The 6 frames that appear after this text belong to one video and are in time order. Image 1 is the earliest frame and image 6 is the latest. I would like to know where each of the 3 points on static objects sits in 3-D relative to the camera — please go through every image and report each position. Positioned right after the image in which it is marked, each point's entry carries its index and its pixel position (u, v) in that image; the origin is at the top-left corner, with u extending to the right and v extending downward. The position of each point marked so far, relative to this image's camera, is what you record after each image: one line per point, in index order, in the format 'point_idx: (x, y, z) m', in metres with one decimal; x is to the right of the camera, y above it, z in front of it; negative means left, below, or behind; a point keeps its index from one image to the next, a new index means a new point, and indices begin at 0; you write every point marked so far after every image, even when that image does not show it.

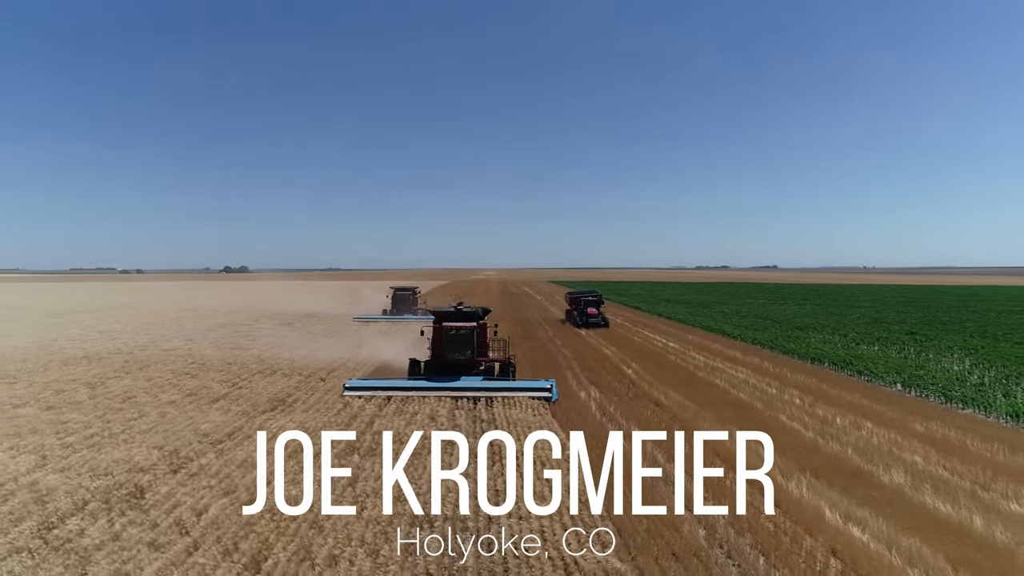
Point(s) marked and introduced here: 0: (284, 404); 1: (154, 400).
0: (-6.2, -3.3, +15.3) m
1: (-10.5, -3.4, +16.2) m
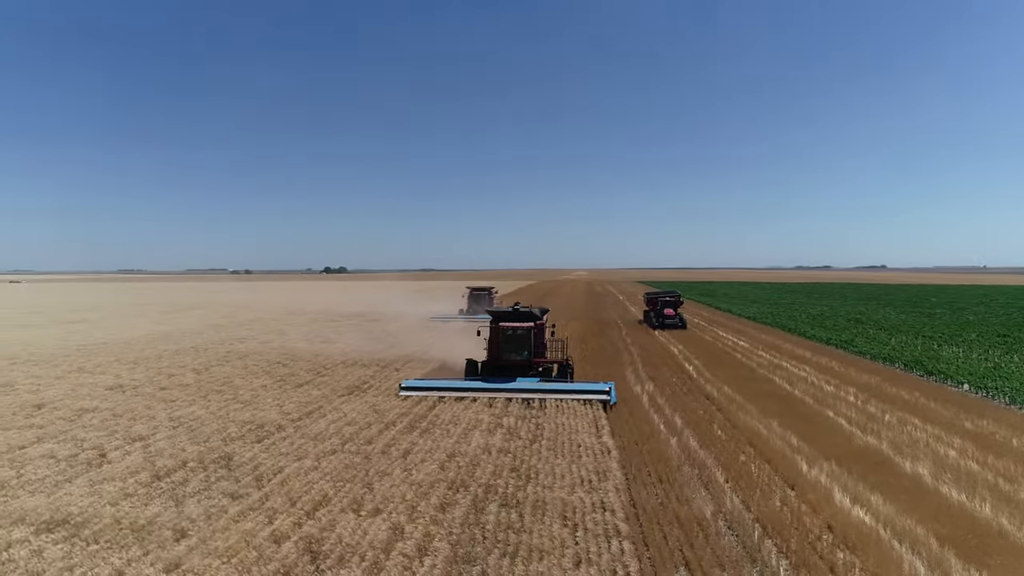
0: (-4.8, -3.2, +16.9) m
1: (-8.8, -3.2, +18.4) m
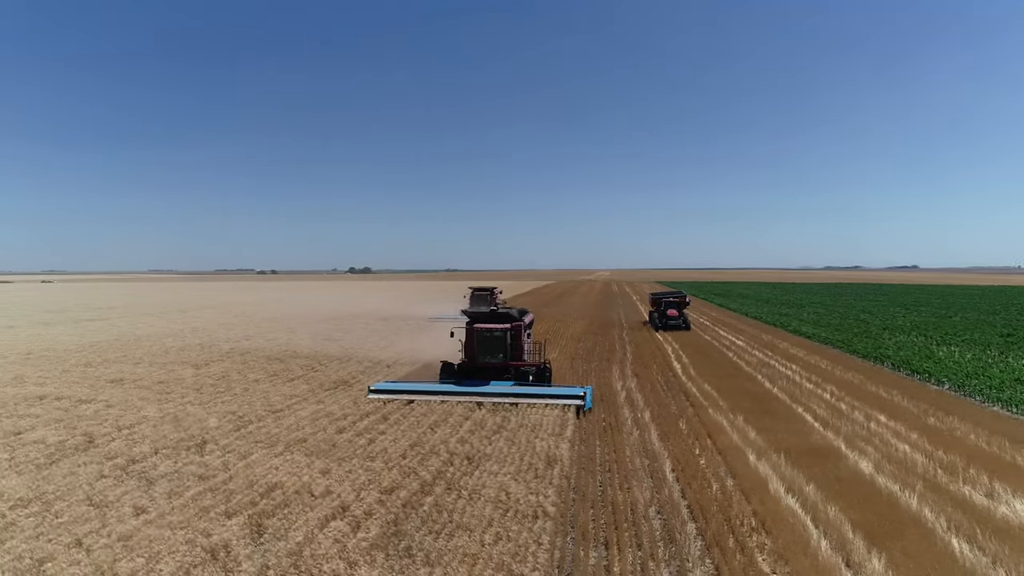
0: (-5.3, -3.1, +17.4) m
1: (-9.3, -3.2, +18.9) m
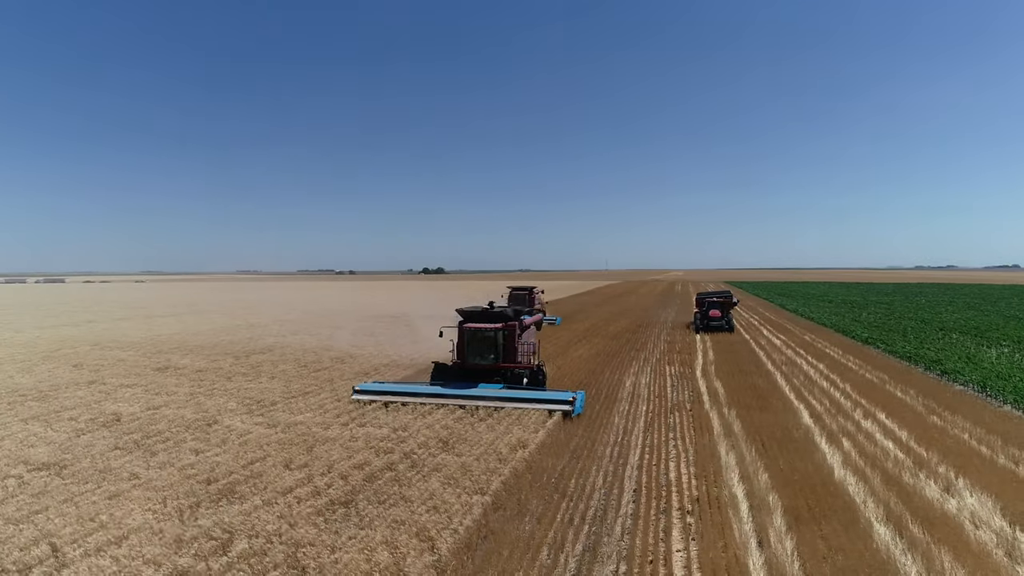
0: (-5.0, -2.9, +18.2) m
1: (-8.8, -3.0, +20.2) m
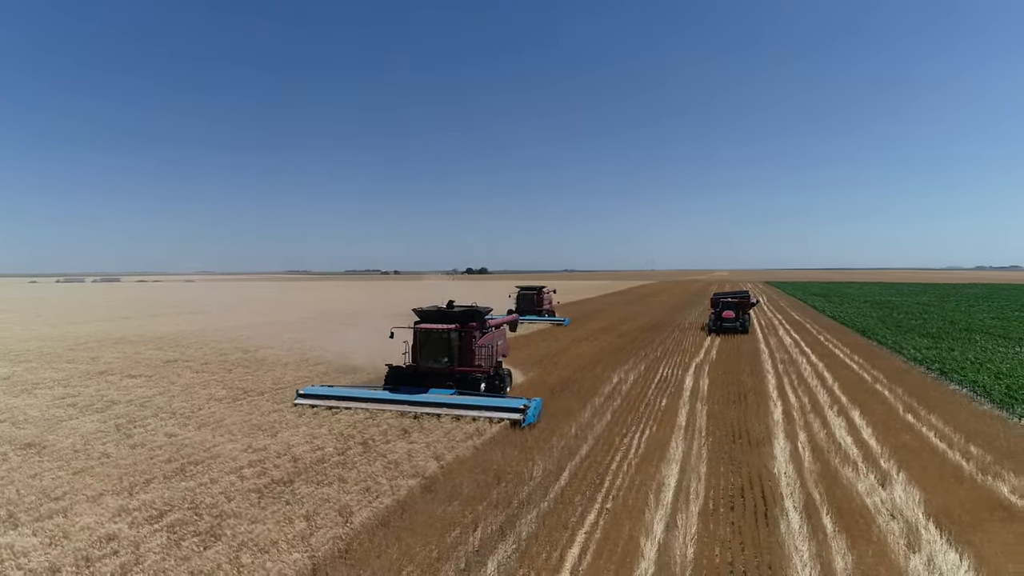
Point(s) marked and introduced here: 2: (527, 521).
0: (-5.2, -2.8, +18.7) m
1: (-9.0, -2.8, +20.8) m
2: (+0.2, -2.5, +5.9) m
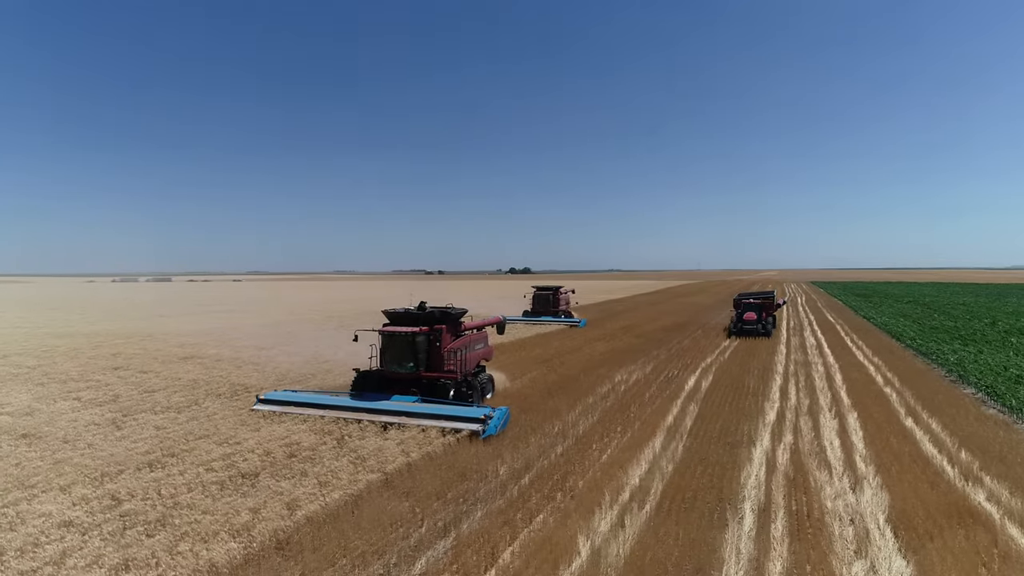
0: (-5.1, -2.7, +18.9) m
1: (-8.8, -2.8, +21.2) m
2: (-0.4, -2.5, +5.8) m
